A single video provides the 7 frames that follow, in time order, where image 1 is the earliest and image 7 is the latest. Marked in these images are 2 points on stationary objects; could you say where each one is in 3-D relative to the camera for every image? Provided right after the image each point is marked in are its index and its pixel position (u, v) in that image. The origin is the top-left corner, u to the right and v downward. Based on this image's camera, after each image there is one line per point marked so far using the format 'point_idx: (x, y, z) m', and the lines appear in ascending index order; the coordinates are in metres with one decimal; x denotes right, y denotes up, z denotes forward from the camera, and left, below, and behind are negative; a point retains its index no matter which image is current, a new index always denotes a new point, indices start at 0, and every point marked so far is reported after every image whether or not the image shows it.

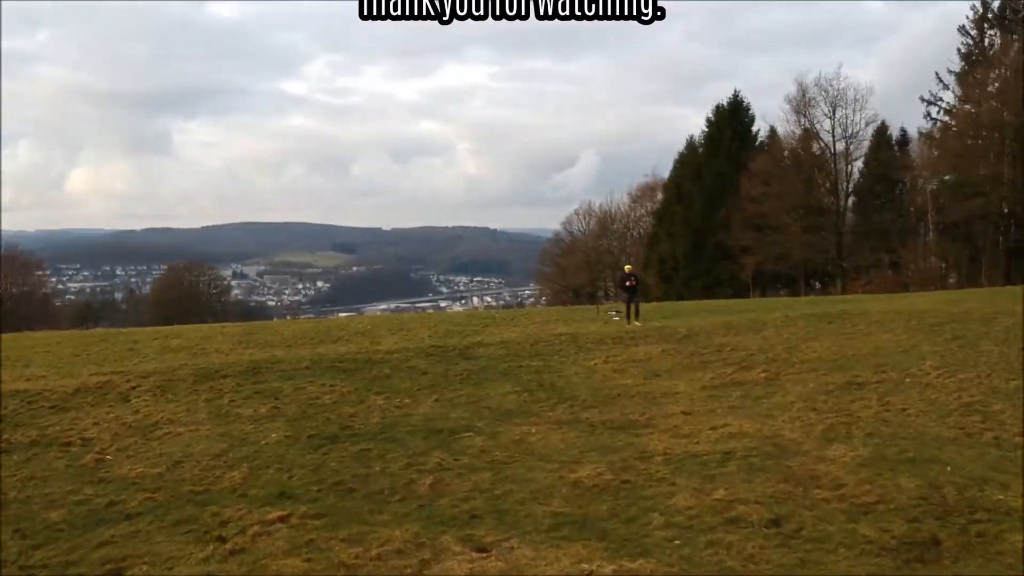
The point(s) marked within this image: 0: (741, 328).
0: (+6.0, -1.0, +18.4) m
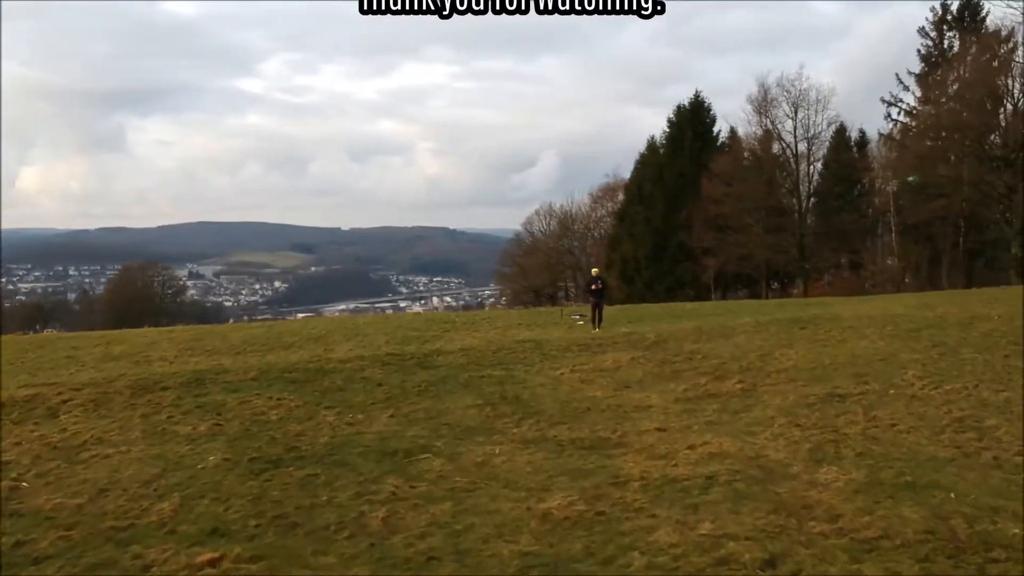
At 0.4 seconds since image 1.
0: (+5.0, -1.2, +17.8) m
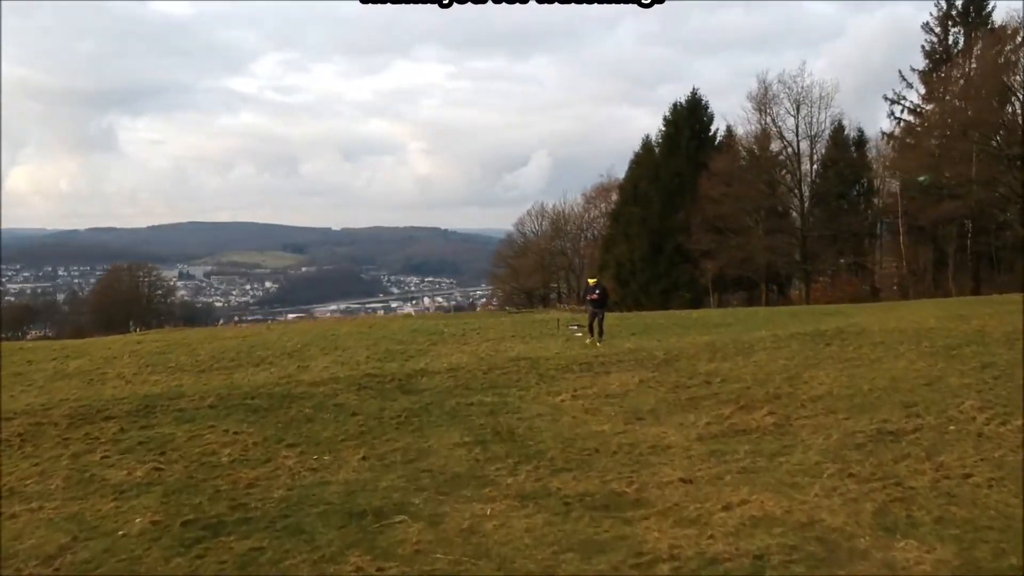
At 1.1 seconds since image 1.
0: (+4.9, -1.4, +16.0) m
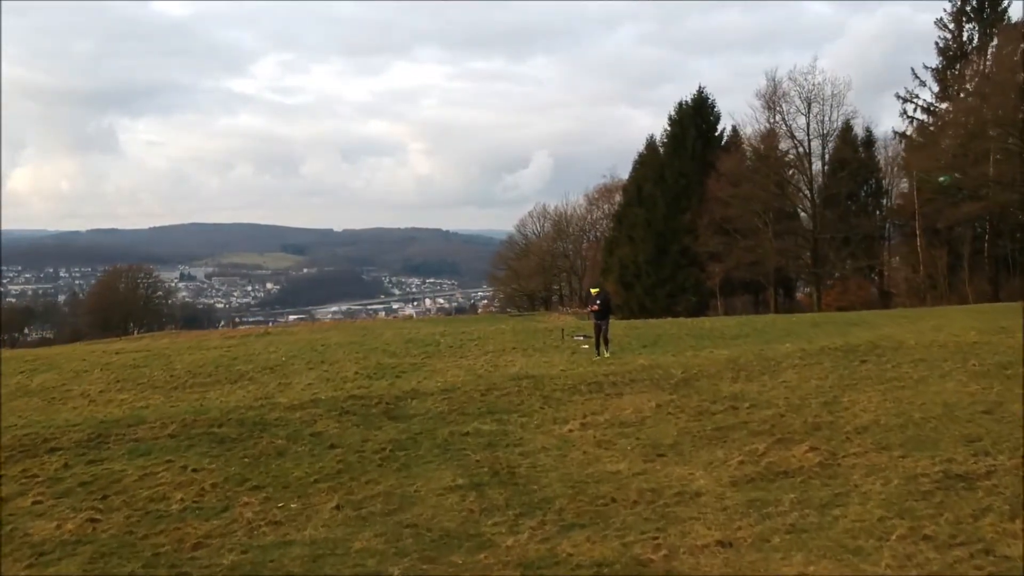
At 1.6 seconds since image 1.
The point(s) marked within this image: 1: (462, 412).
0: (+4.9, -1.6, +14.5) m
1: (-0.9, -2.2, +12.2) m
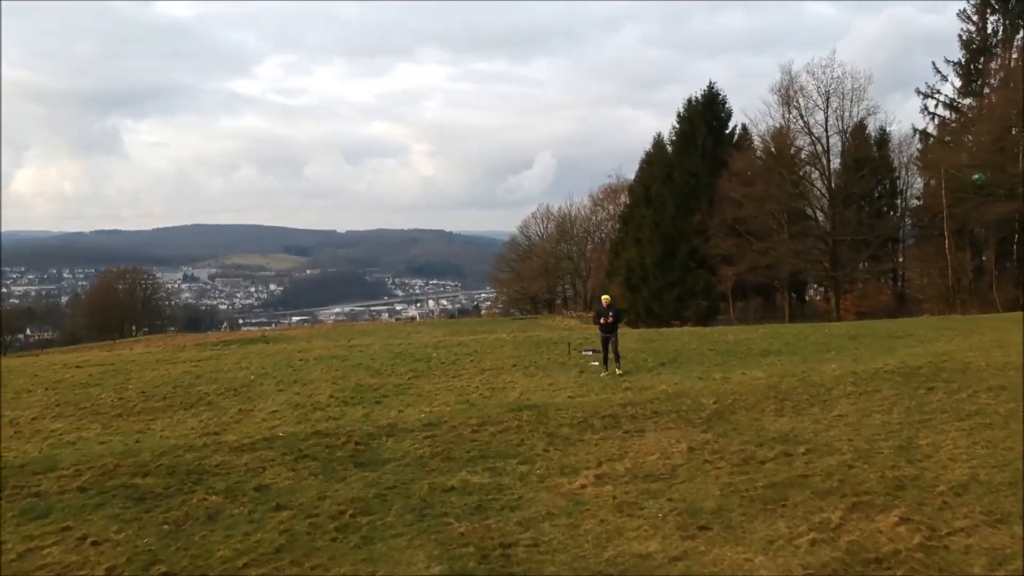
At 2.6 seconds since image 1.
0: (+4.9, -1.9, +12.1) m
1: (-0.9, -2.4, +9.9) m
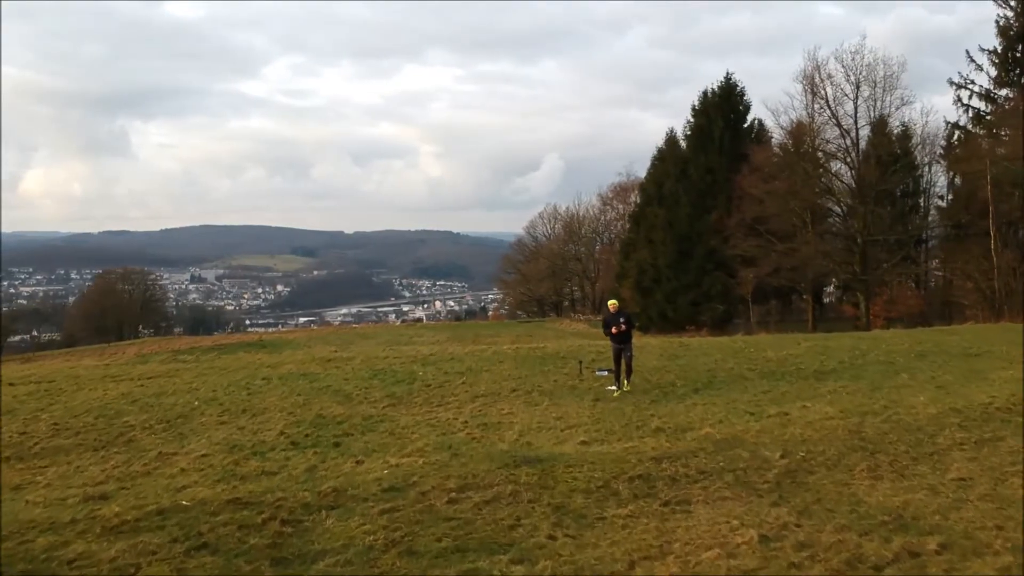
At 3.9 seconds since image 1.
0: (+4.8, -2.0, +8.9) m
1: (-1.0, -2.5, +6.8) m
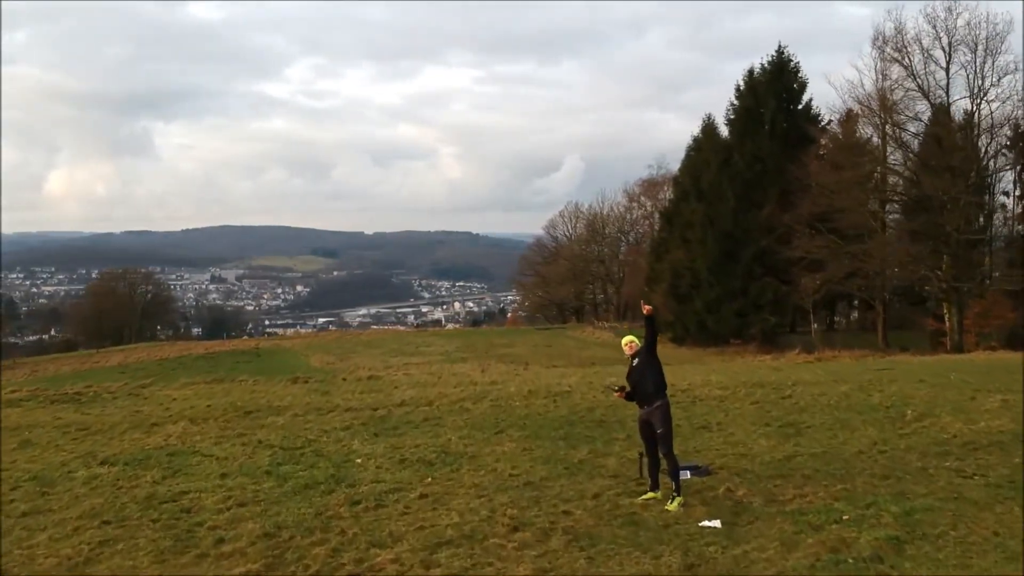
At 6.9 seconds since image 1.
0: (+4.7, -2.4, +1.7) m
1: (-1.2, -2.9, -0.3) m
